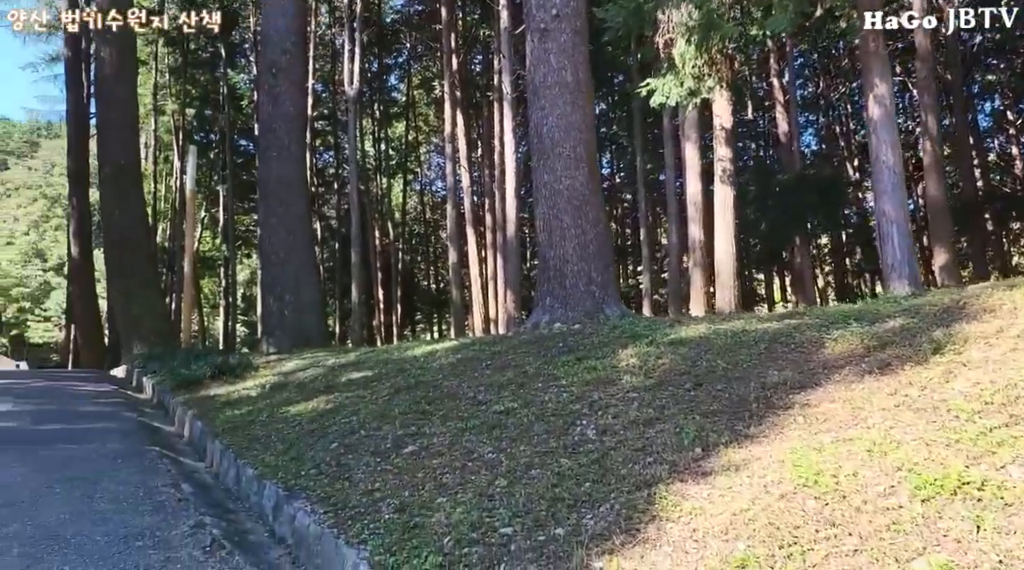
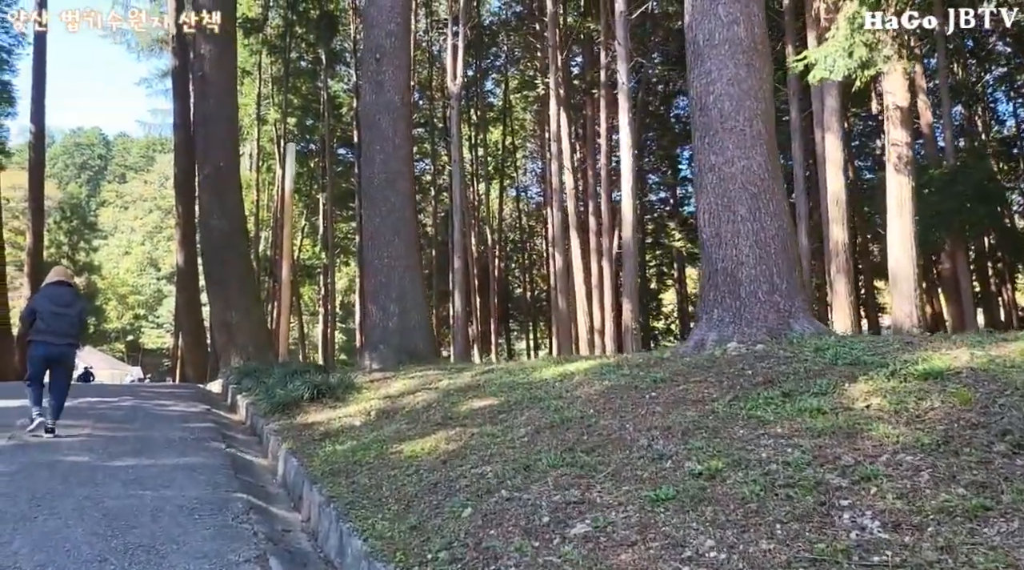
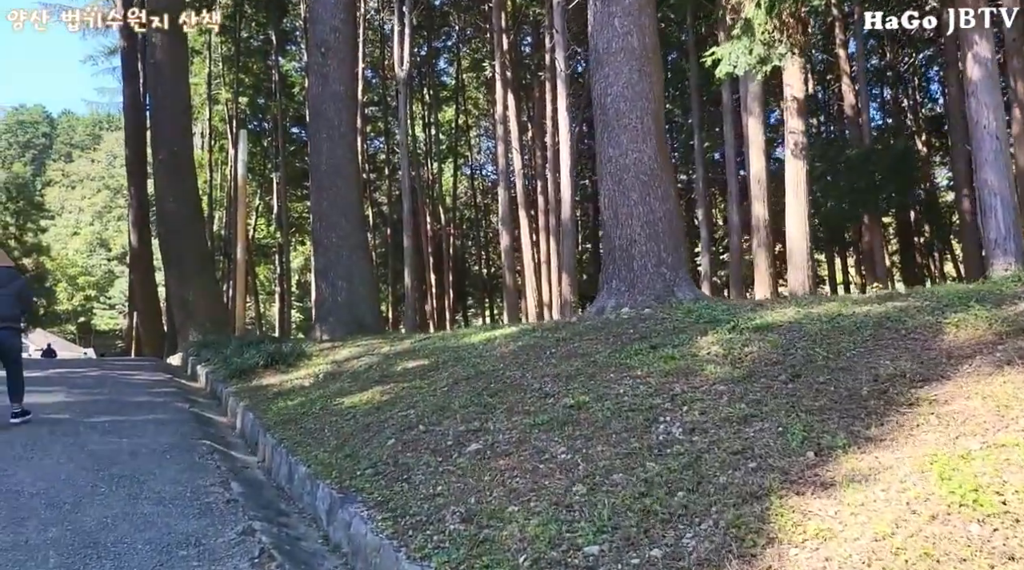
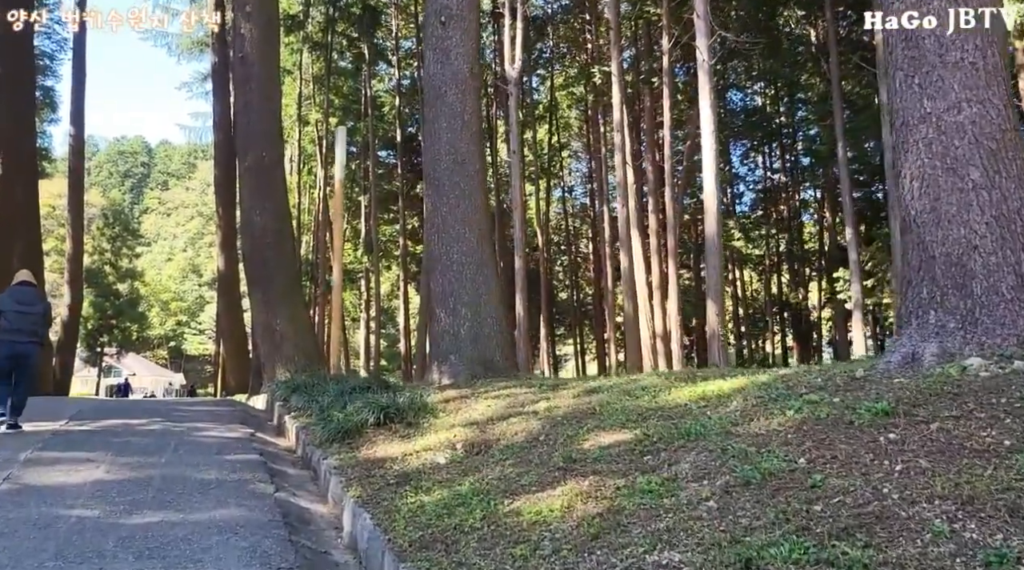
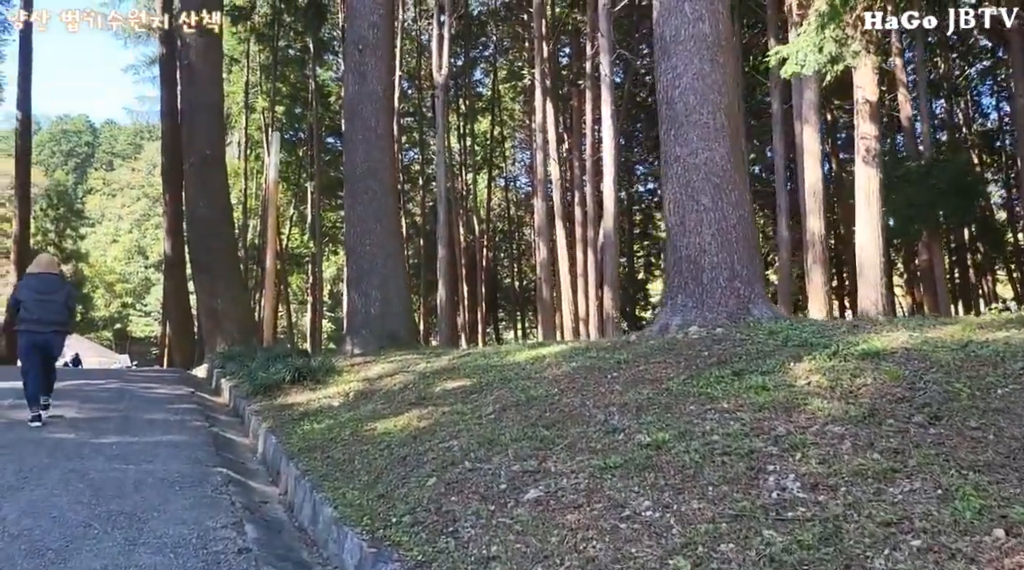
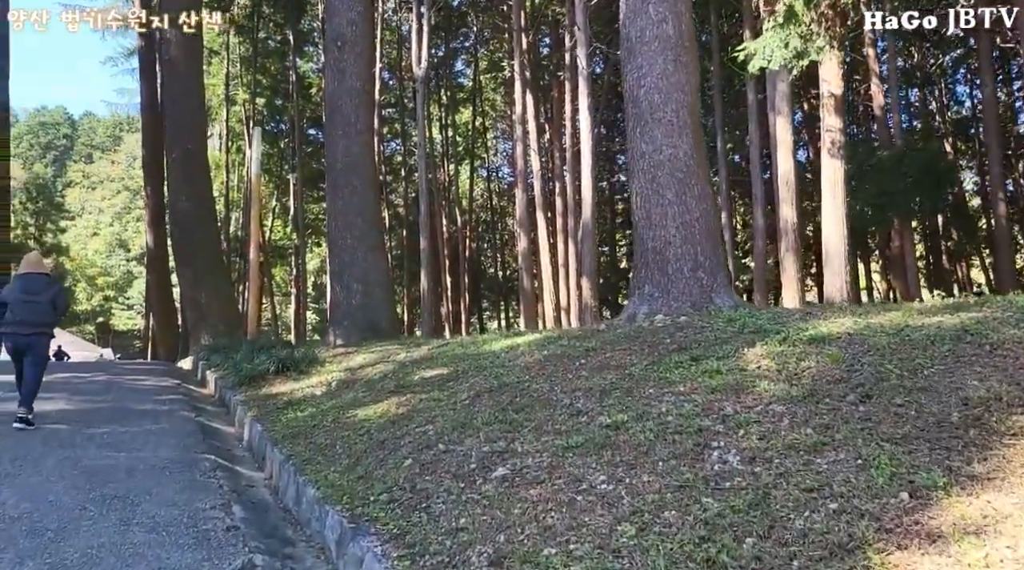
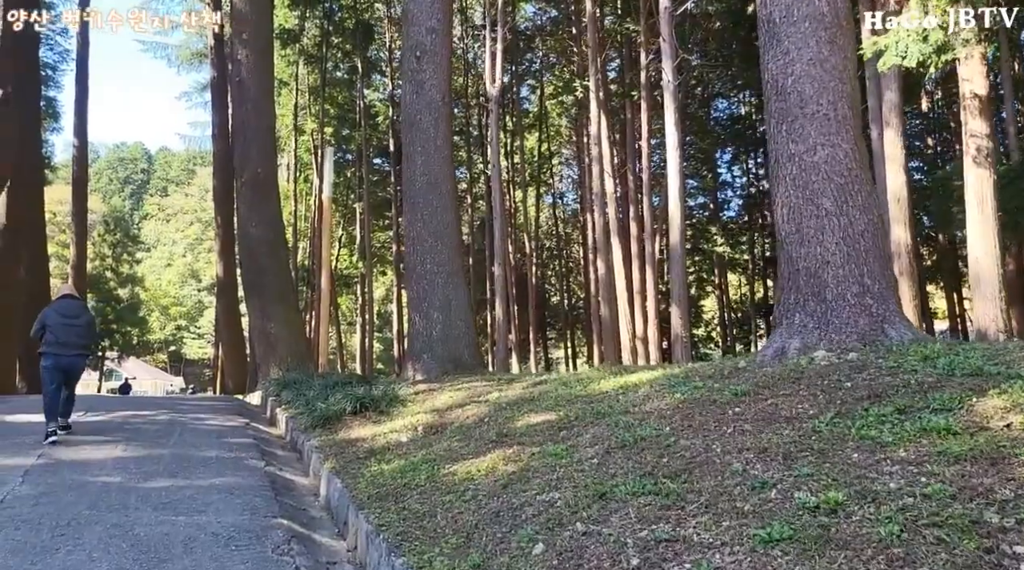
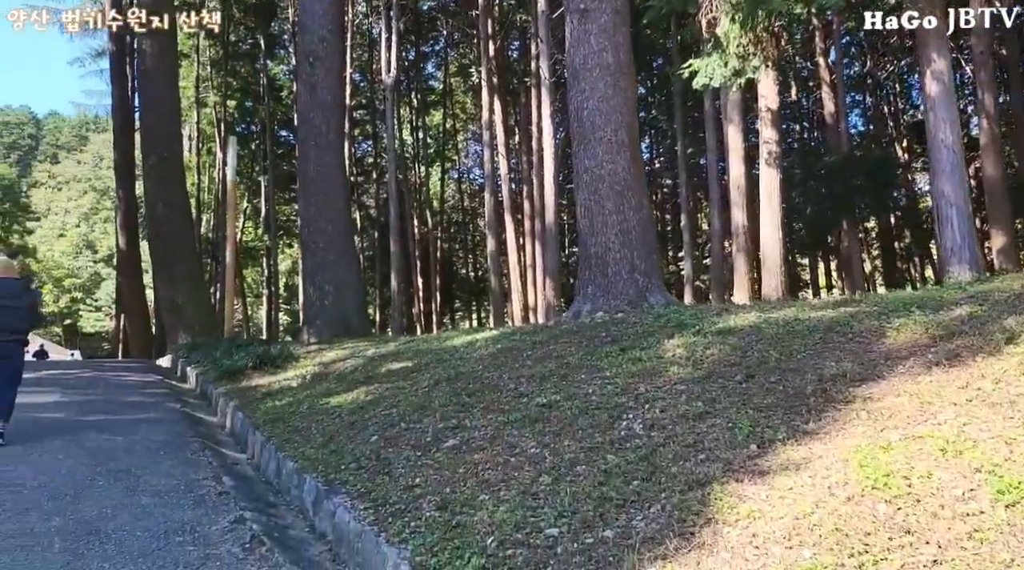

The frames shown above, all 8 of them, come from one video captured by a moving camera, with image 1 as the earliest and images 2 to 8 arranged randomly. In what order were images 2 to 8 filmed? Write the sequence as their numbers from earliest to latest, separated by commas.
8, 3, 6, 5, 2, 7, 4
